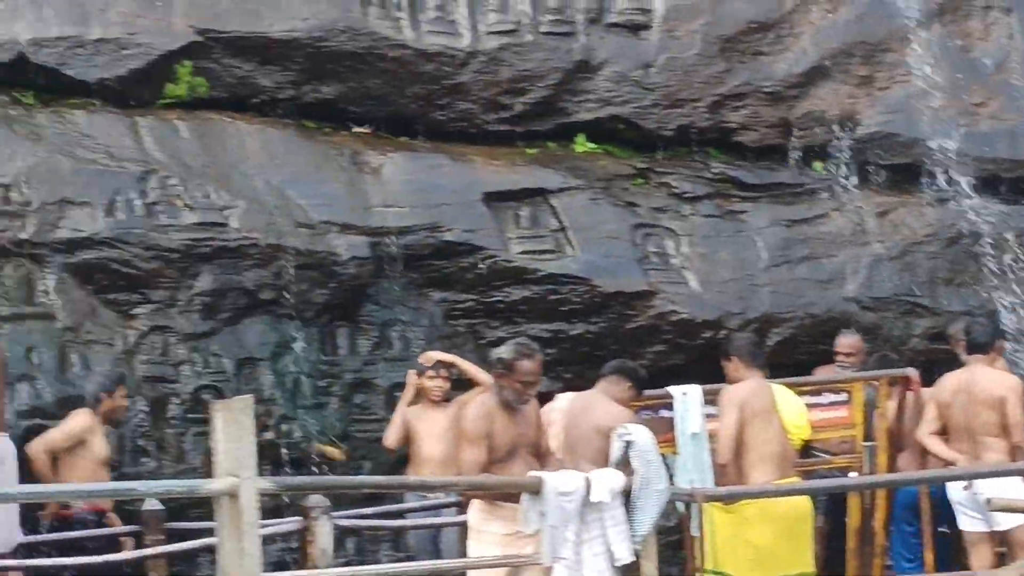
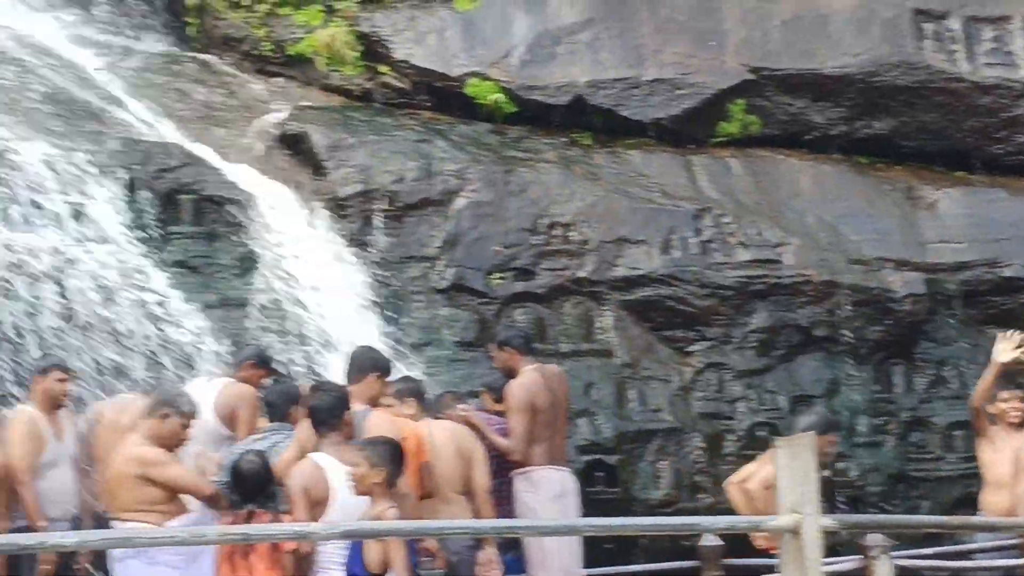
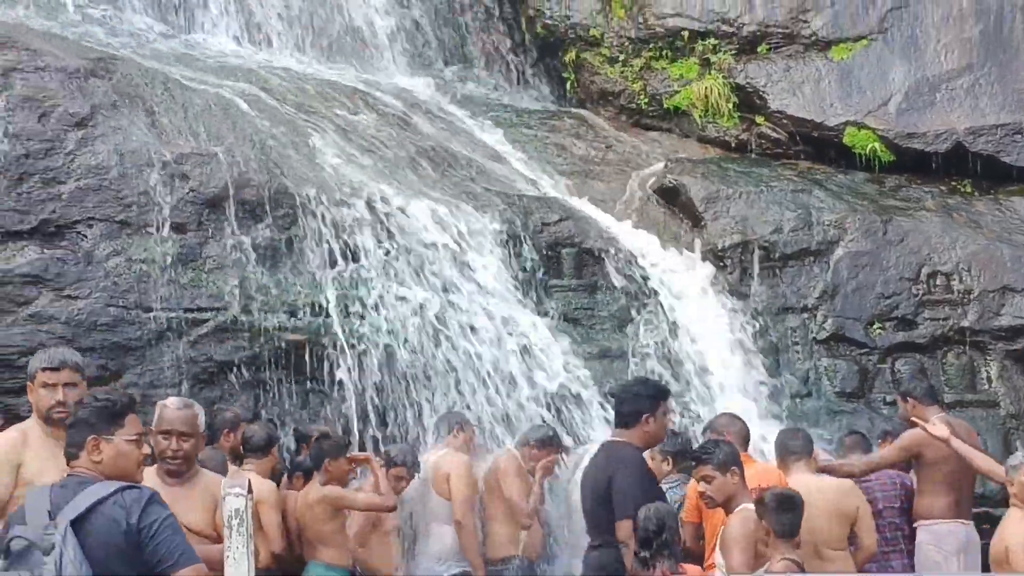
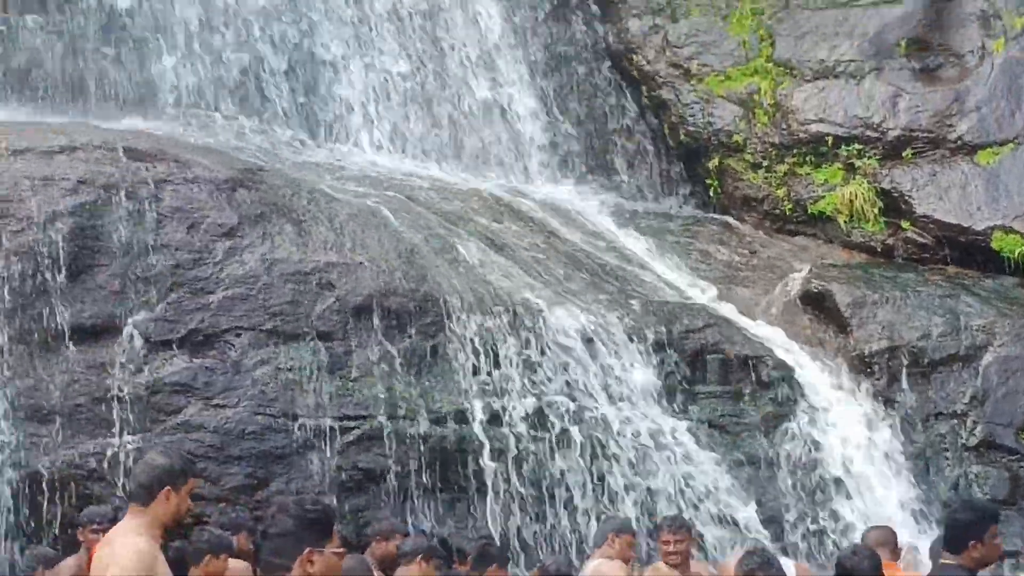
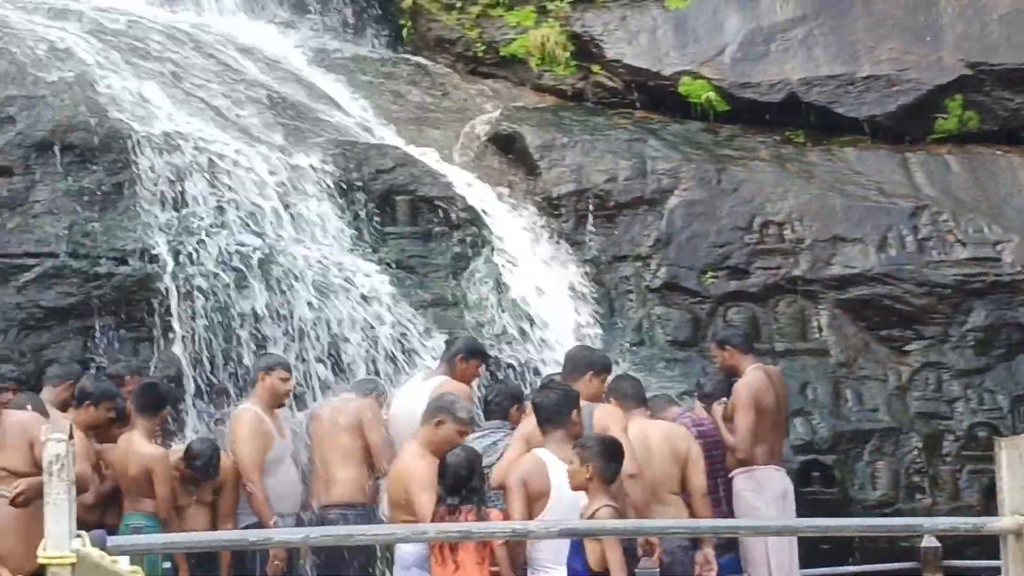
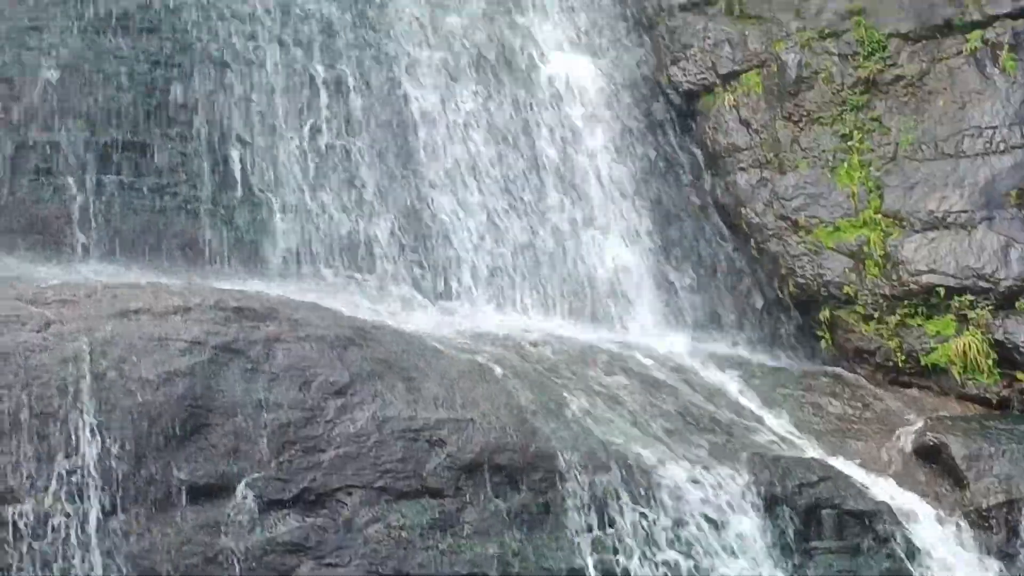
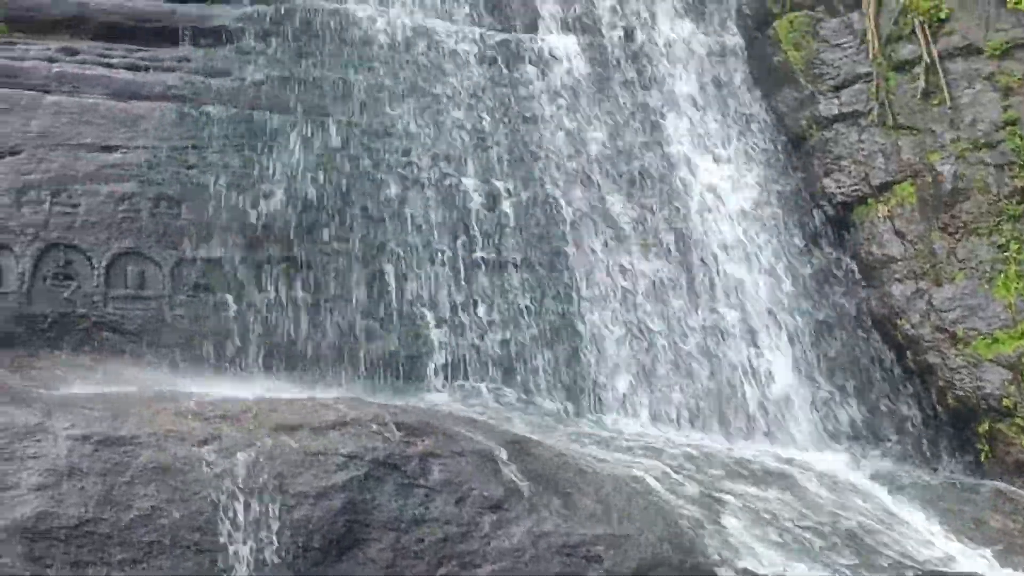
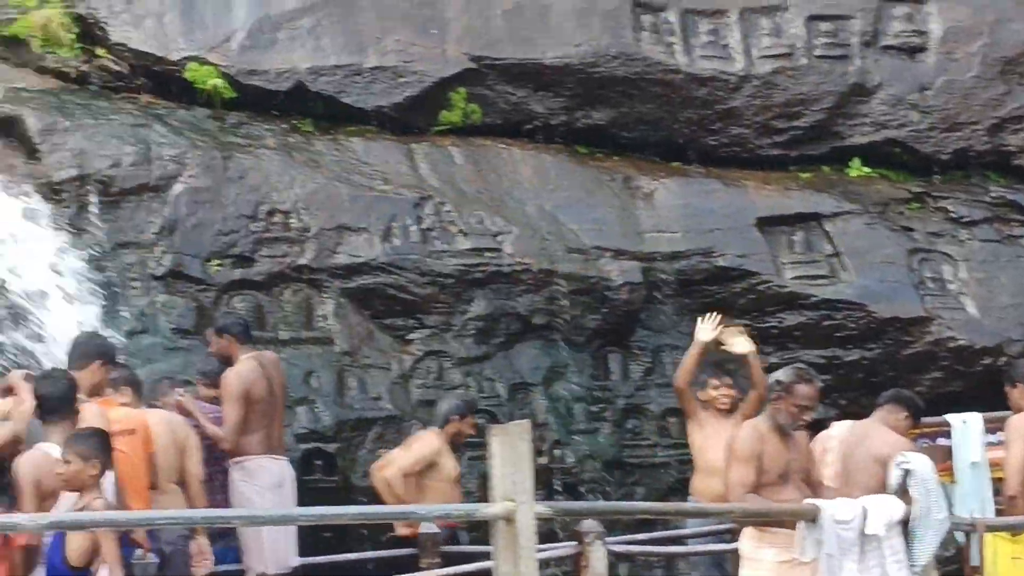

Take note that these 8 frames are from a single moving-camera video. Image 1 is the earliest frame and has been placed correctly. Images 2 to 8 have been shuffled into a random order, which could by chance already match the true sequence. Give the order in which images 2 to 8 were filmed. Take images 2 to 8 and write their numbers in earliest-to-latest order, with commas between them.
8, 2, 5, 3, 4, 6, 7
